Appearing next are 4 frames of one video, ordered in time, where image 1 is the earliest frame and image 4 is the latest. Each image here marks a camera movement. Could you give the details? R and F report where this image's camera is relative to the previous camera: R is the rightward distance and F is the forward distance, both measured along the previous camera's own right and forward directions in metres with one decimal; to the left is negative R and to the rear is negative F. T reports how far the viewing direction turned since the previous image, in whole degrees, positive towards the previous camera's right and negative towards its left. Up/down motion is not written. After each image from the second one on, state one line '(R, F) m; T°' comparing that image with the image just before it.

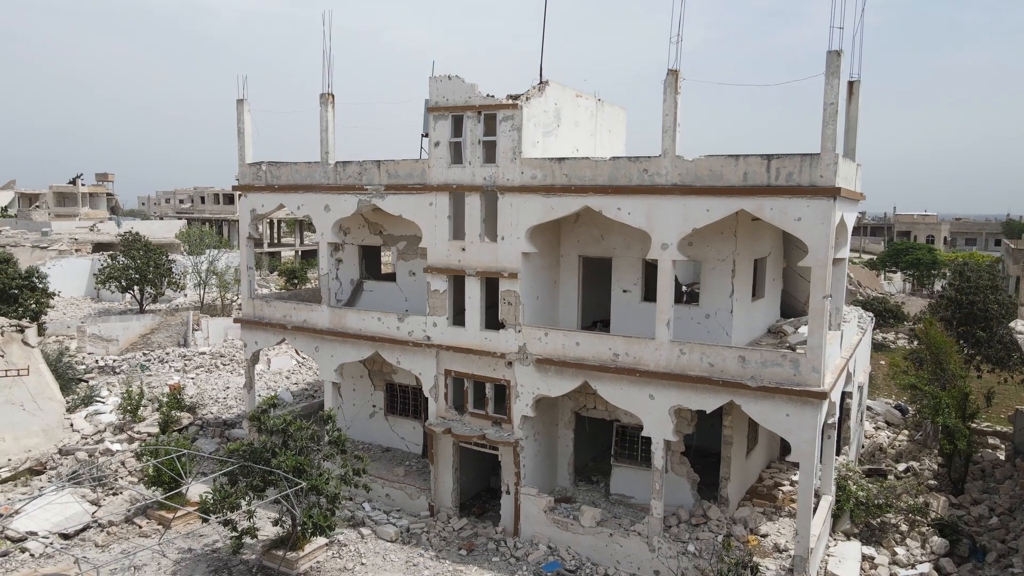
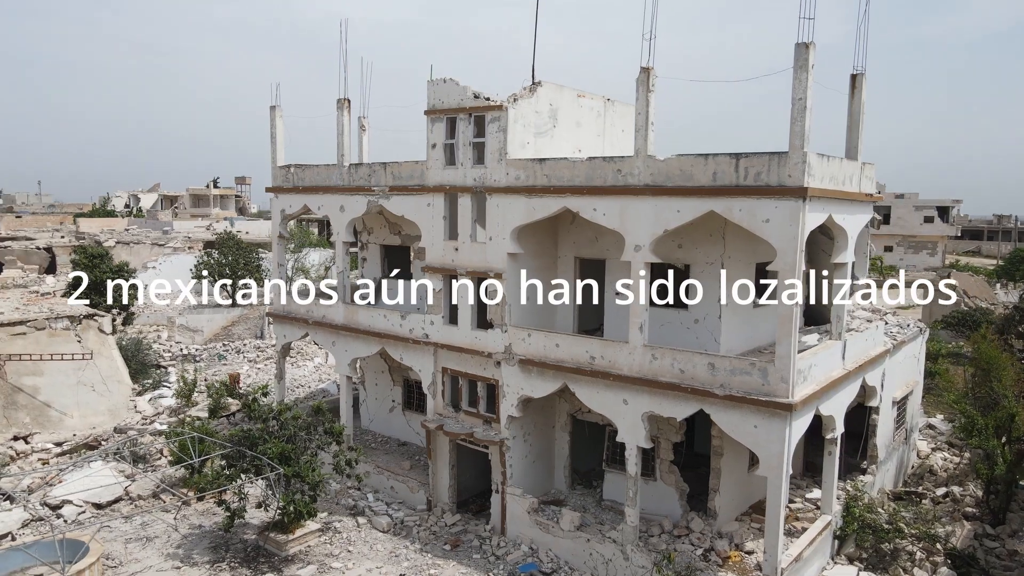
(+2.3, +0.1) m; -9°
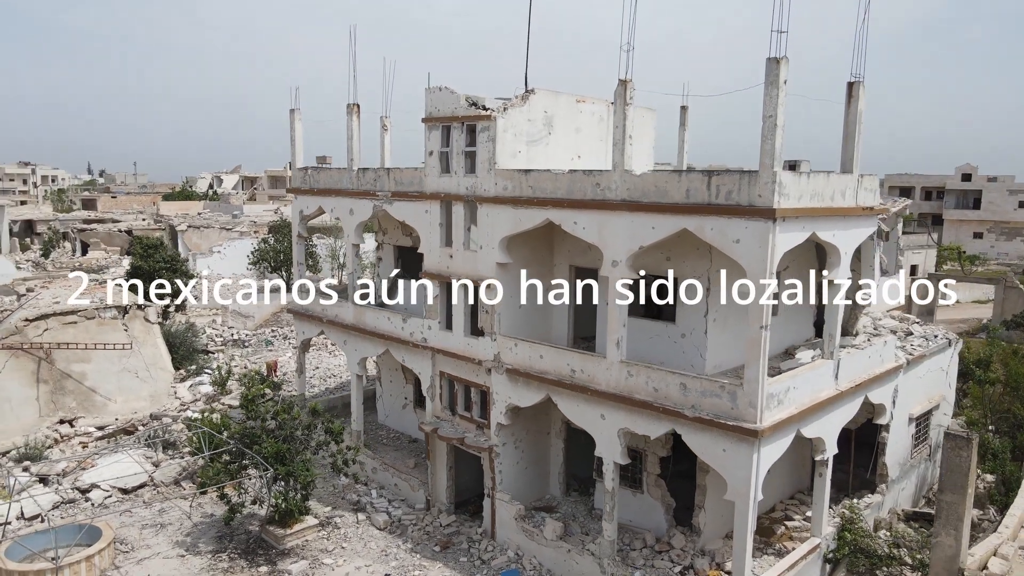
(+1.5, 0.0) m; -6°
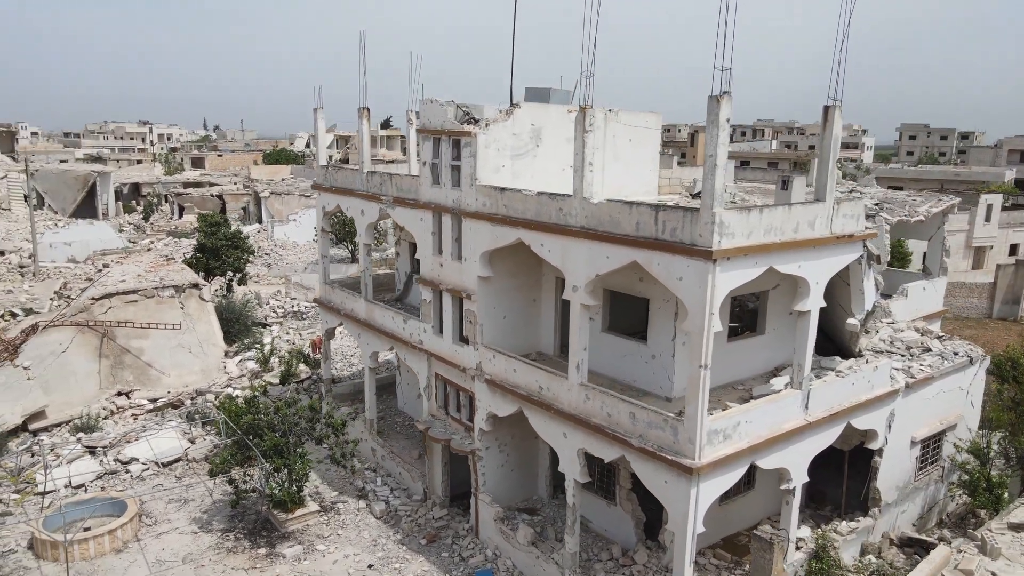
(+2.1, -0.1) m; -7°
